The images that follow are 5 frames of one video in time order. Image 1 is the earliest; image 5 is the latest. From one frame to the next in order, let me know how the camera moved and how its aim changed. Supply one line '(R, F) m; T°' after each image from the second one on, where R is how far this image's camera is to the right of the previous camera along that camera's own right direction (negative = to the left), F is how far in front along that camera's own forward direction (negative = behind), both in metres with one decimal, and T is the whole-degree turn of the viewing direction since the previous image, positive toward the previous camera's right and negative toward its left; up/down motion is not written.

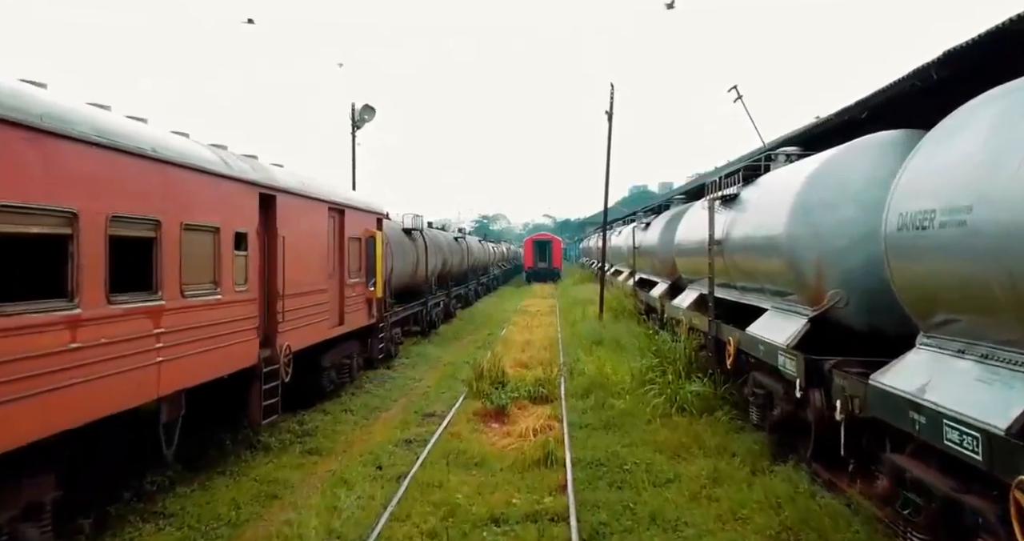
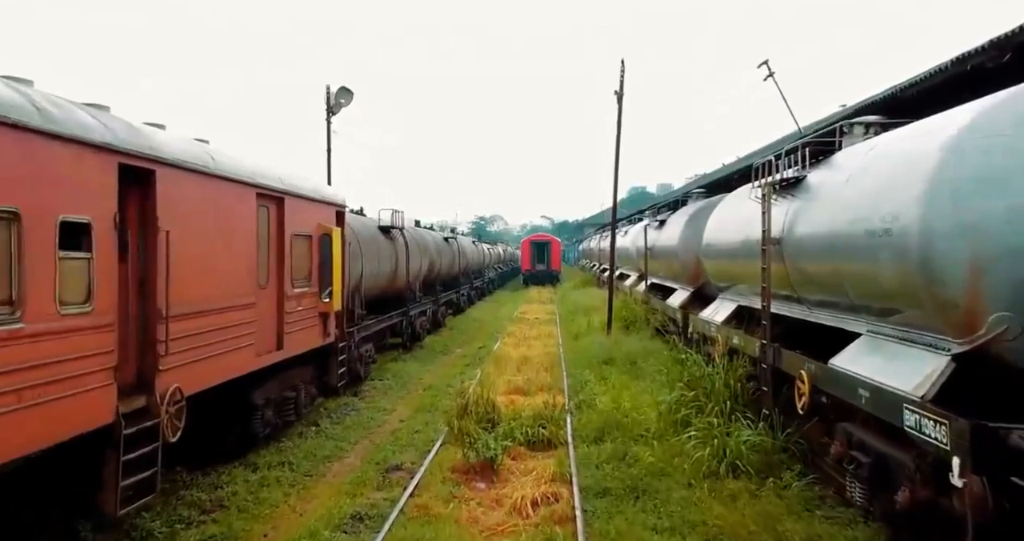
(+0.1, +2.1) m; 0°
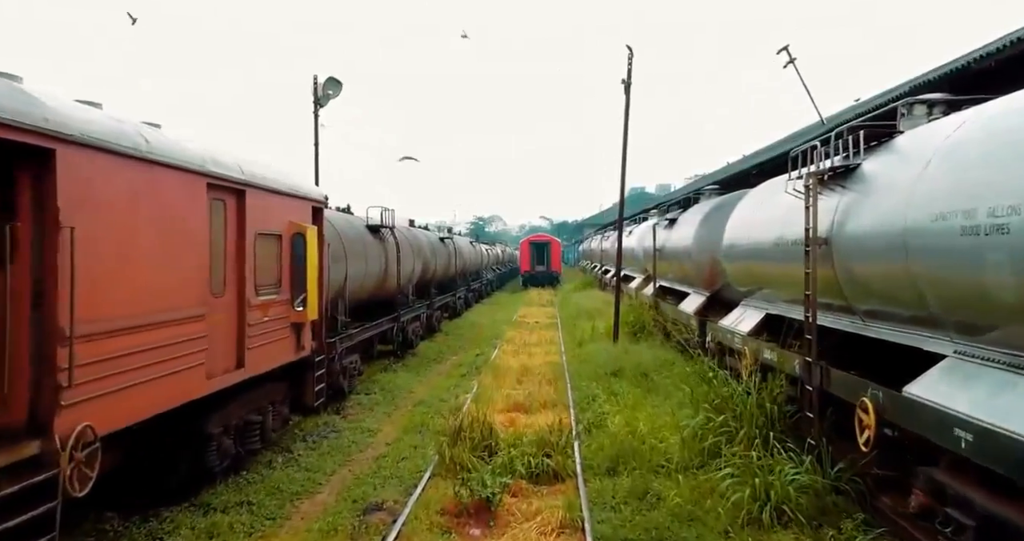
(0.0, +1.0) m; 0°
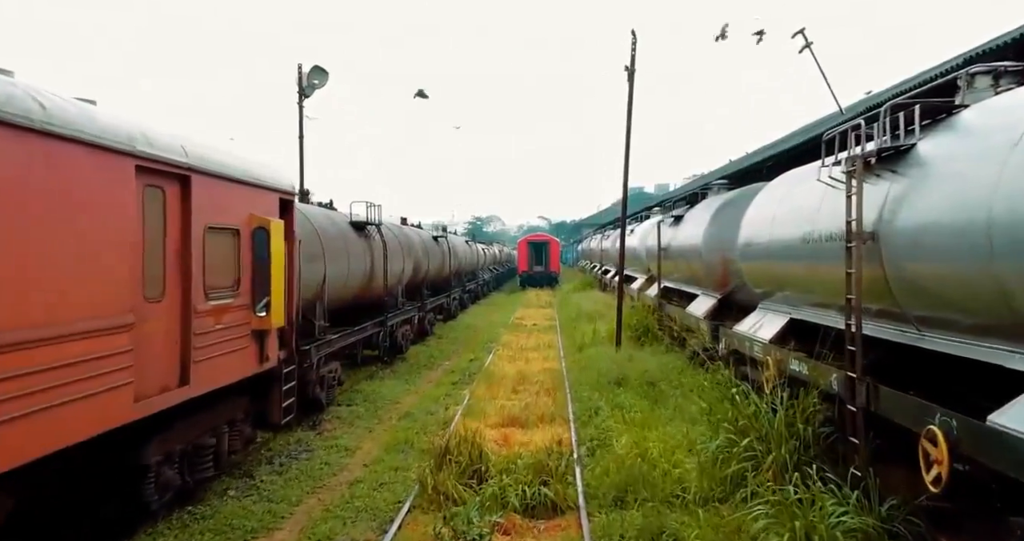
(+0.1, +0.9) m; 0°
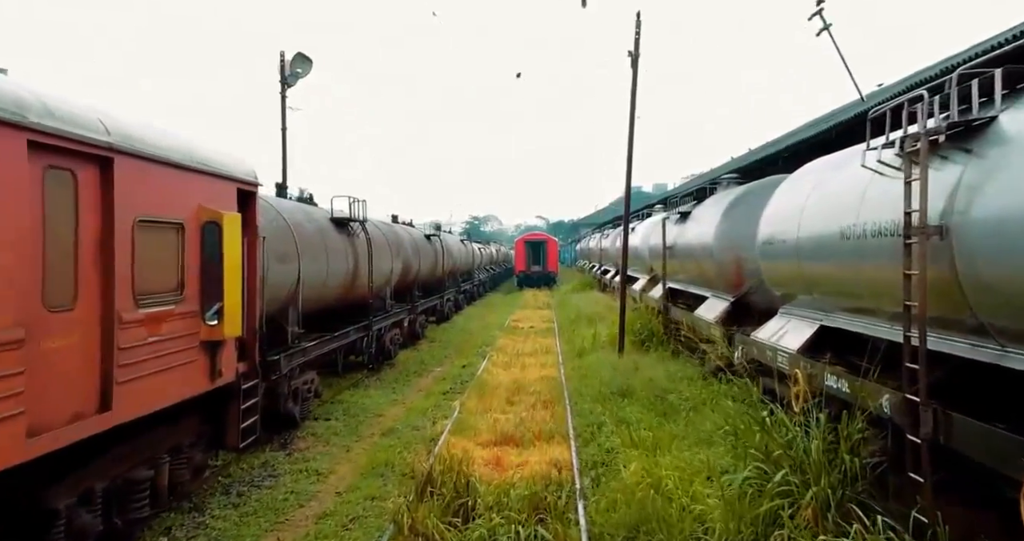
(+0.1, +0.9) m; 0°
